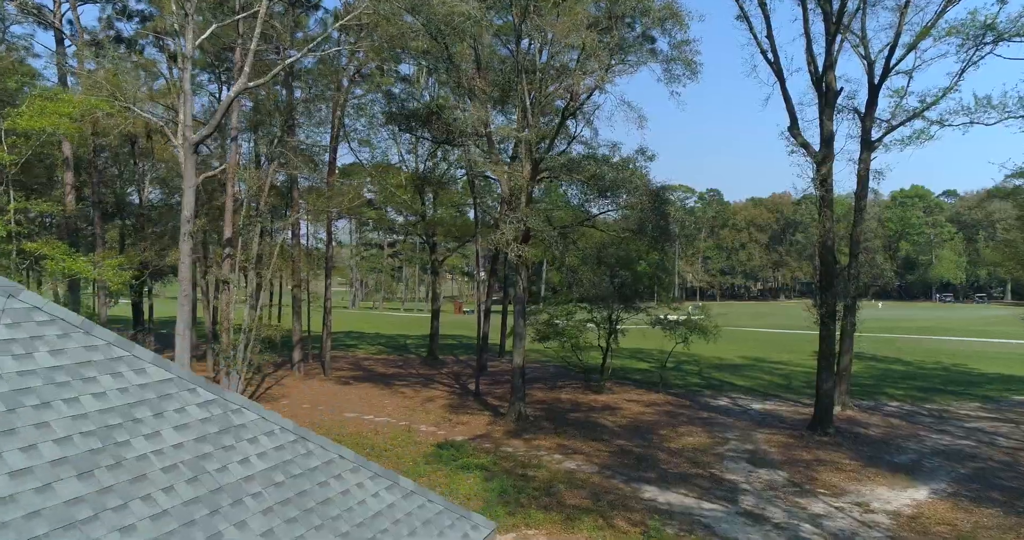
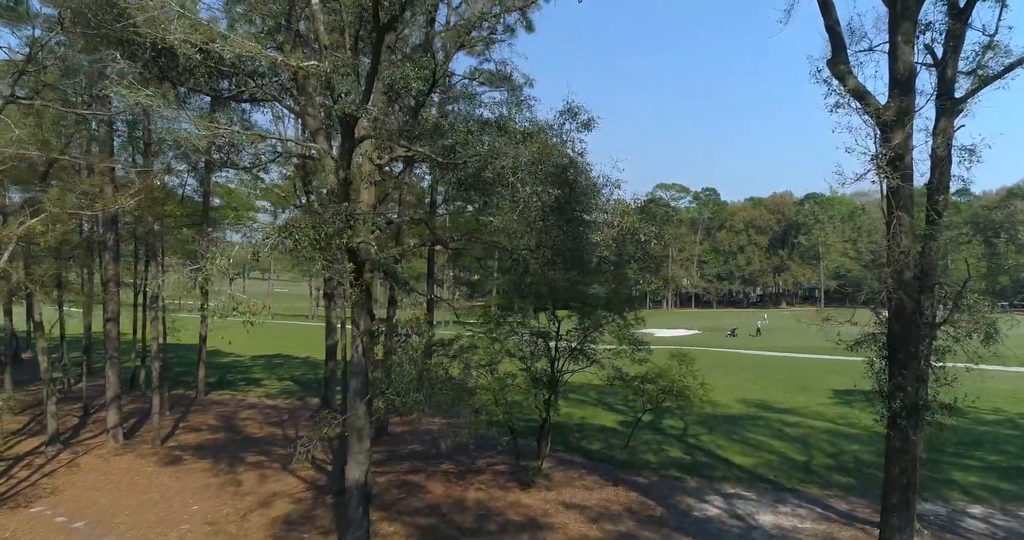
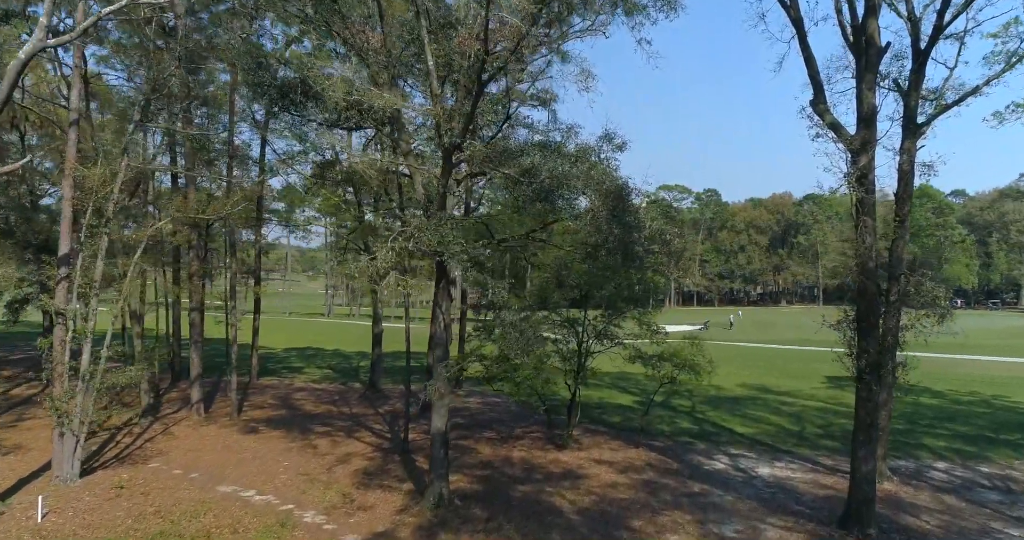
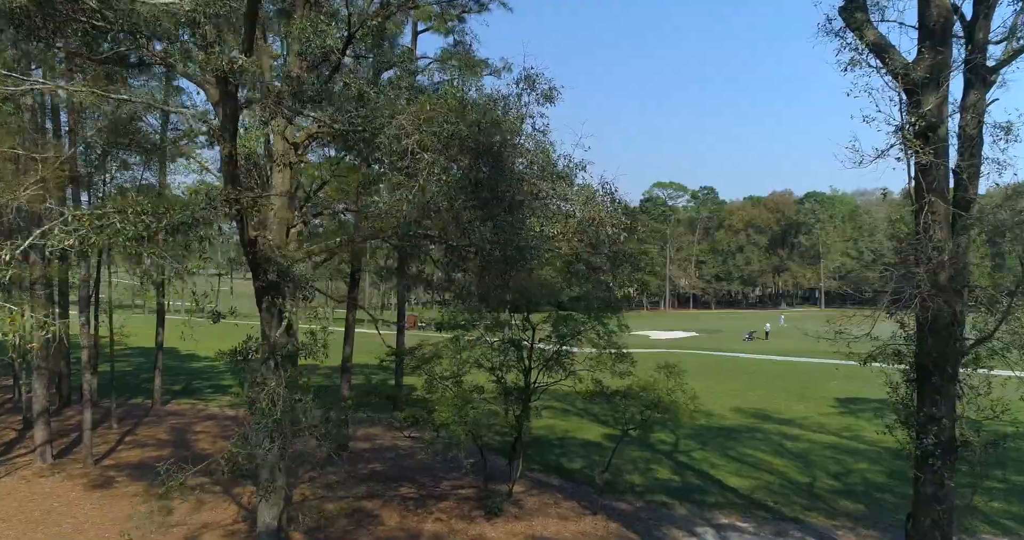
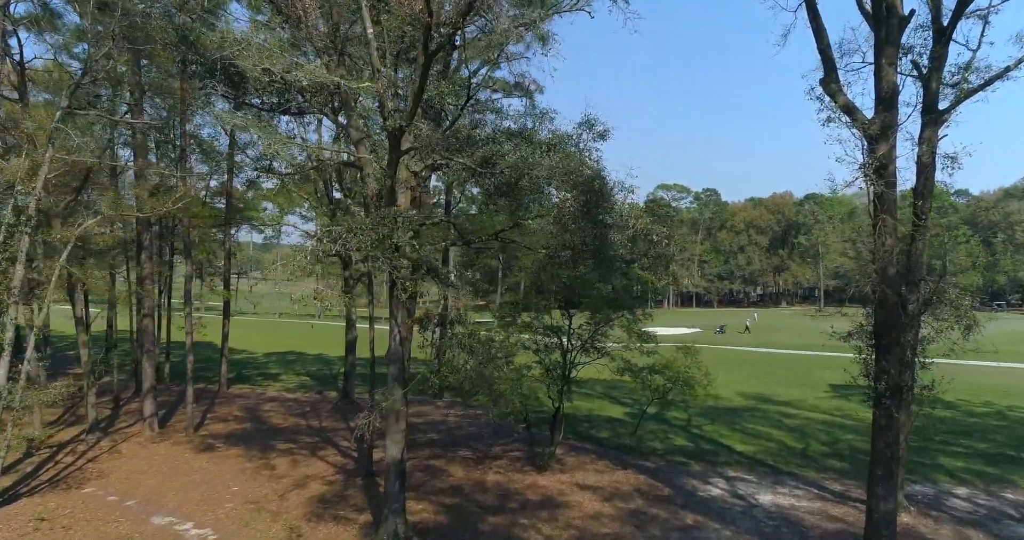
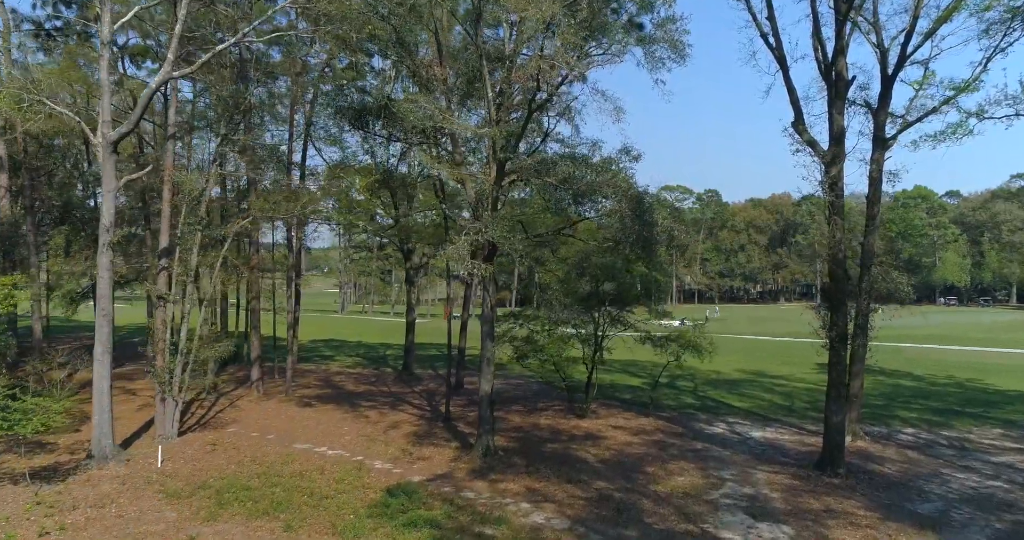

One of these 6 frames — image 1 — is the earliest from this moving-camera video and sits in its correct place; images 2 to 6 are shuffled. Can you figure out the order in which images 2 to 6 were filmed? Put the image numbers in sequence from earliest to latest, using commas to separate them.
6, 3, 5, 2, 4
